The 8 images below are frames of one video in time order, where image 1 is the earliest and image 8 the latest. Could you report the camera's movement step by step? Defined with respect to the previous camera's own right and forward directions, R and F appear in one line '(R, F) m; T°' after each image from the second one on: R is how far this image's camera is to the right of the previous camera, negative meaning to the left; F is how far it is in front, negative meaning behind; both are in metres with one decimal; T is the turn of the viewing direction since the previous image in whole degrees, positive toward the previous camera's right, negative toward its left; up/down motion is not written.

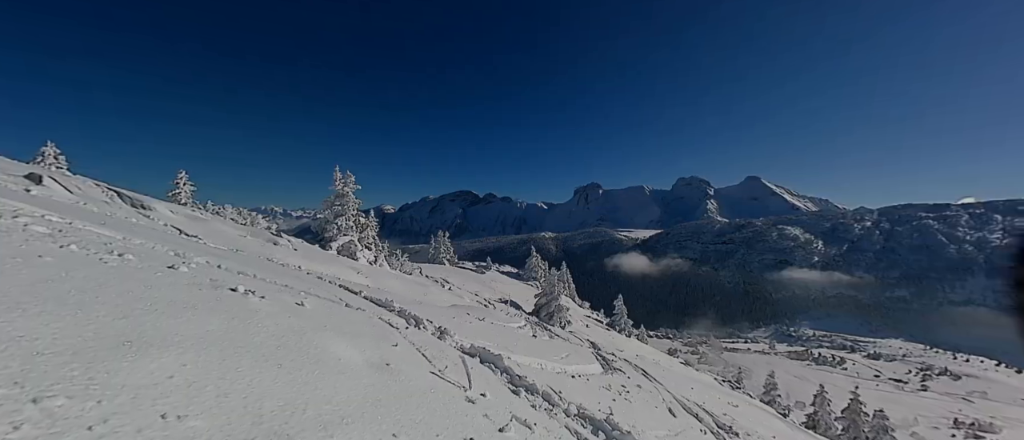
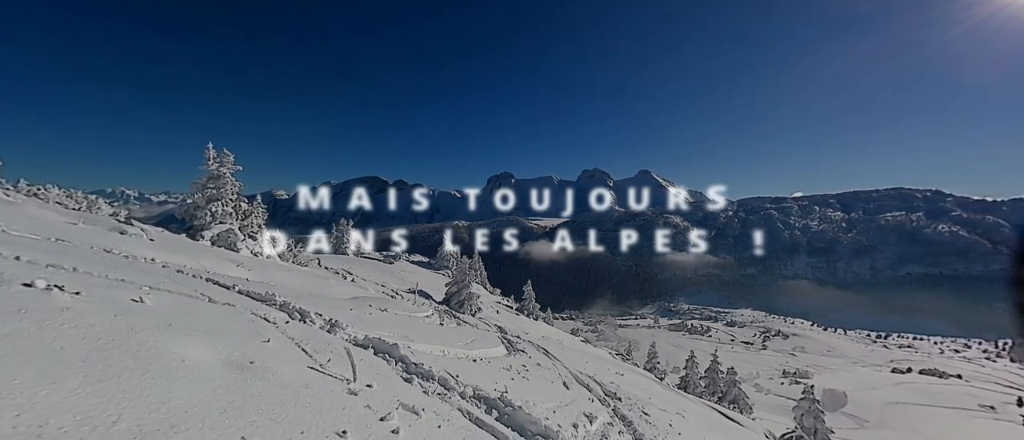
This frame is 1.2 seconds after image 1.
(+0.5, 0.0) m; +13°
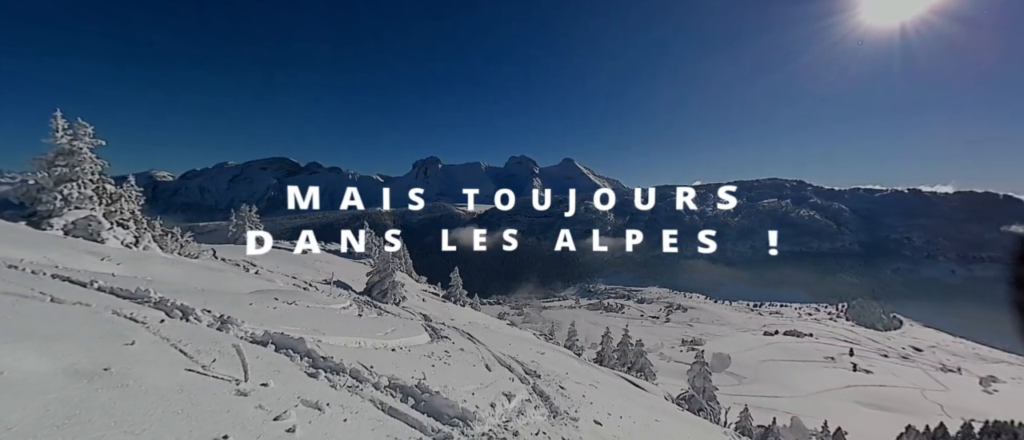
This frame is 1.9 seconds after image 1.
(+0.3, +0.1) m; +11°
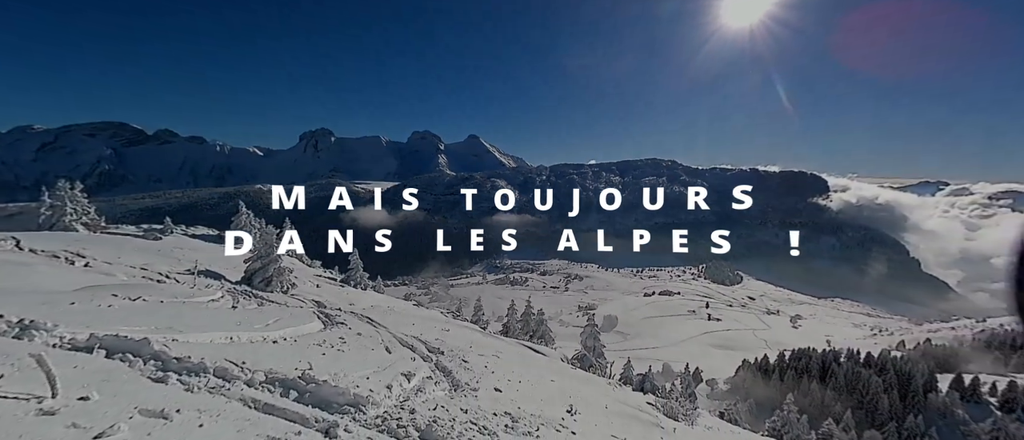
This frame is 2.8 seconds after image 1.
(+0.4, +0.2) m; +14°
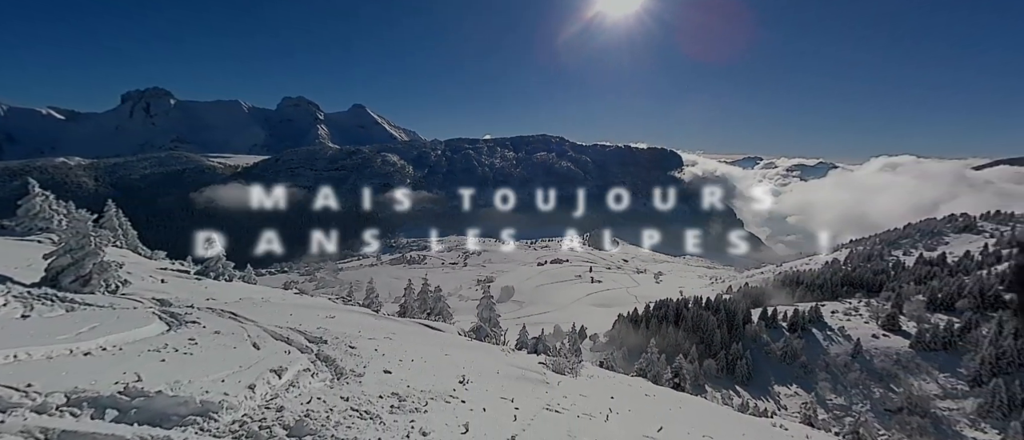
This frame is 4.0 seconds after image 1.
(+0.7, +0.2) m; +16°
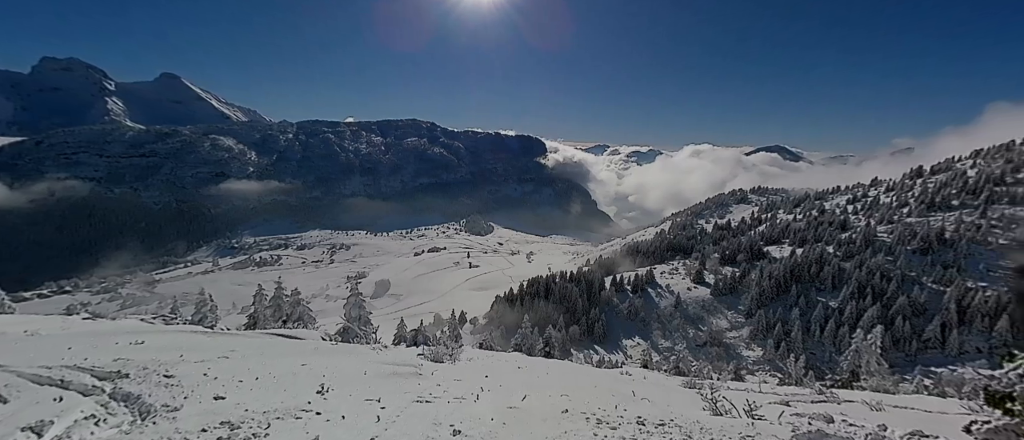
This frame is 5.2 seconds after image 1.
(+1.1, +0.4) m; +19°
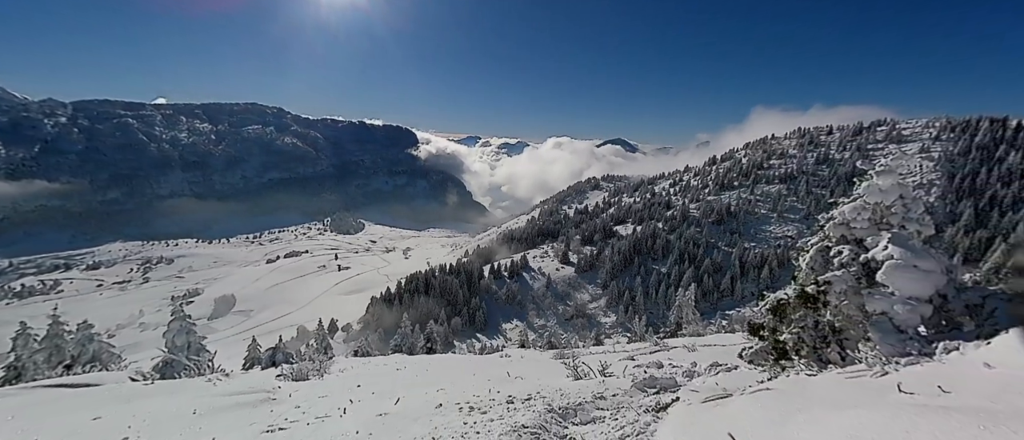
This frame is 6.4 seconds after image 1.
(+1.0, +0.1) m; +19°
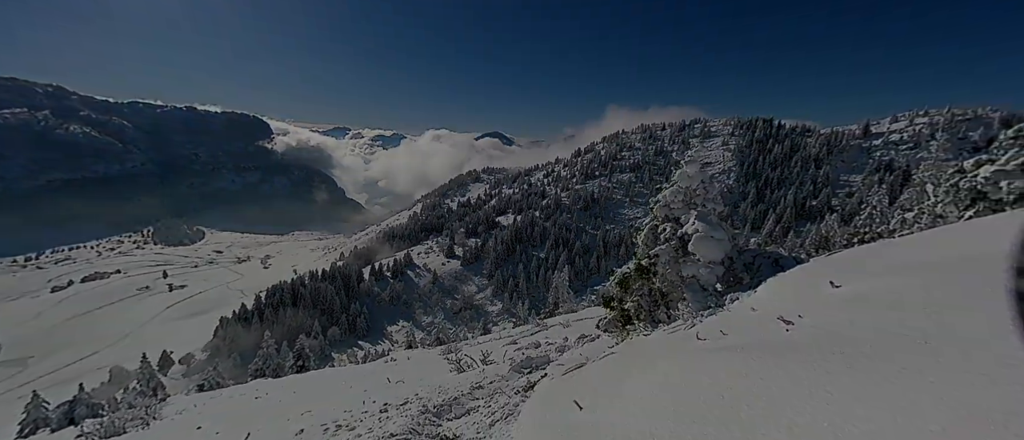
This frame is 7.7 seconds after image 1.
(+0.9, +0.3) m; +18°
